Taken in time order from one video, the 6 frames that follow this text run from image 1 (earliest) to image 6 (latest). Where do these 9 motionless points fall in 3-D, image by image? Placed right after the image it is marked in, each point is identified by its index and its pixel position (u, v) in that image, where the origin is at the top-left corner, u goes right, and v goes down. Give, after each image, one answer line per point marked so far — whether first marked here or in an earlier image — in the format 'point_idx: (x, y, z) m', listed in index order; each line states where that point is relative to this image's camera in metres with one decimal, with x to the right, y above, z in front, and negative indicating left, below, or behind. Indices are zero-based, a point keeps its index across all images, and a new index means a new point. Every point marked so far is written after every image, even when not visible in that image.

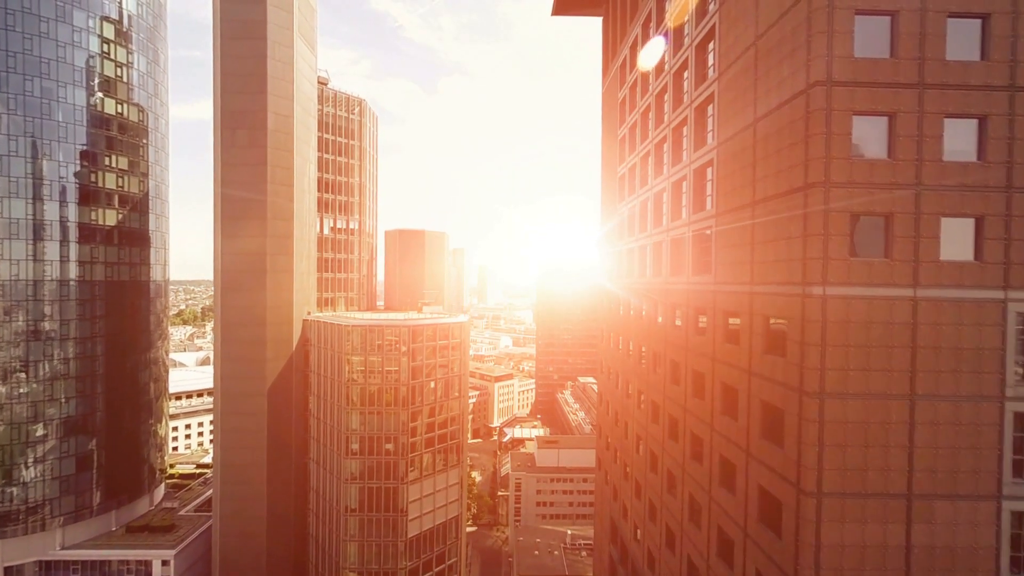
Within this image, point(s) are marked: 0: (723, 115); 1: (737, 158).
0: (+6.0, +4.9, +14.8) m
1: (+6.0, +3.4, +13.8) m
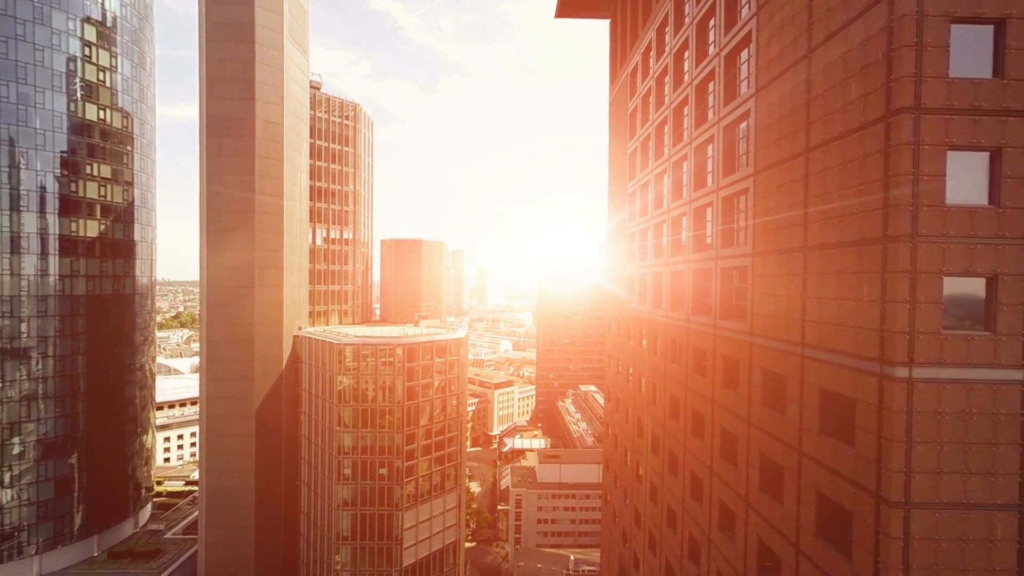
0: (+6.1, +3.6, +12.7) m
1: (+6.0, +2.1, +11.6) m
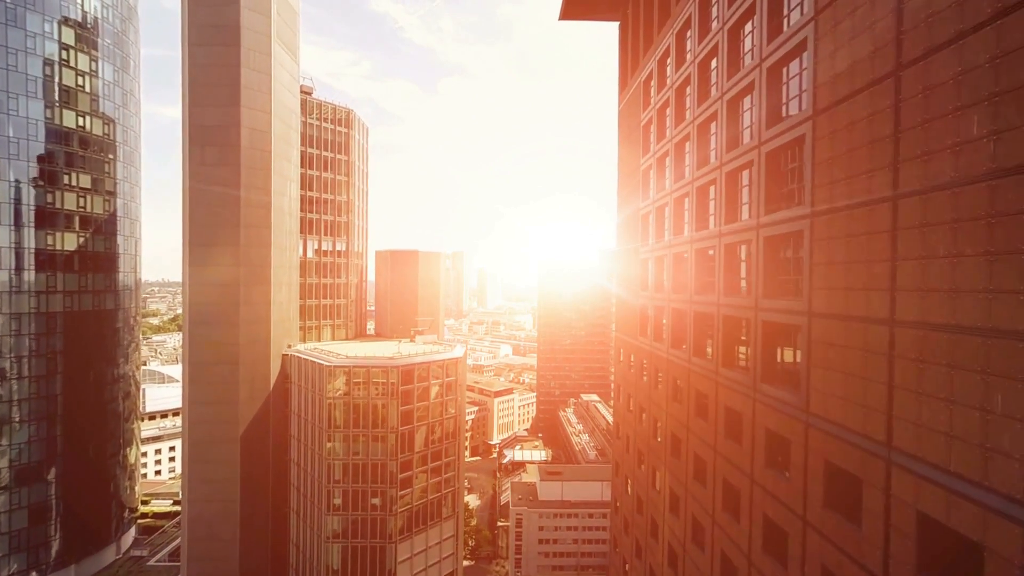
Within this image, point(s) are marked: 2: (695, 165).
0: (+6.1, +2.3, +10.3) m
1: (+6.1, +0.8, +9.2) m
2: (+6.2, +4.1, +17.6) m
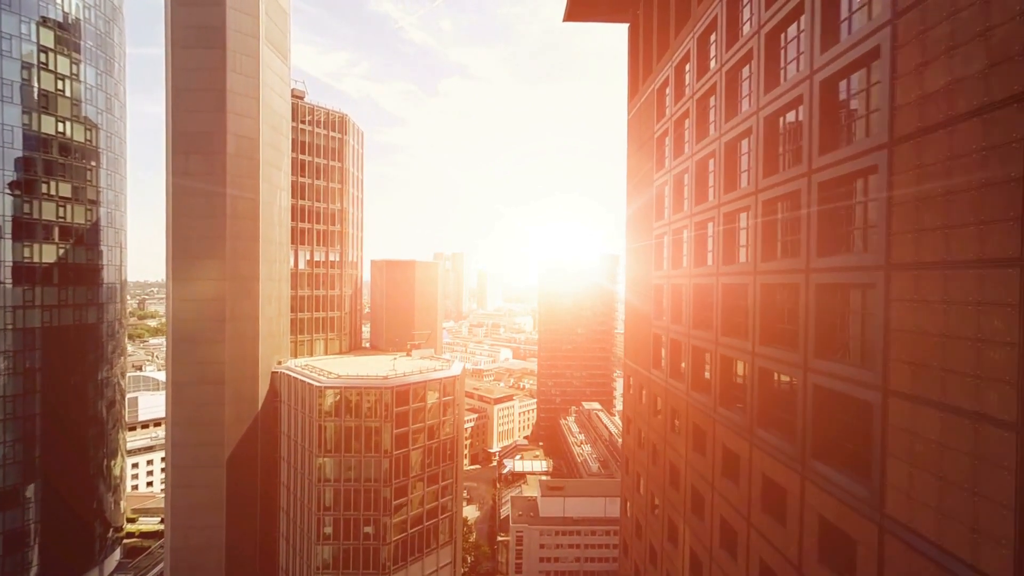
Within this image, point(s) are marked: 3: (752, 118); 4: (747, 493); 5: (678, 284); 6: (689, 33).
0: (+6.1, +1.1, +8.2) m
1: (+6.1, -0.4, +7.1) m
2: (+6.2, +3.0, +15.5) m
3: (+6.2, +4.4, +13.6) m
4: (+6.1, -5.3, +13.5) m
5: (+6.3, +0.2, +19.6) m
6: (+6.1, +8.8, +17.9) m
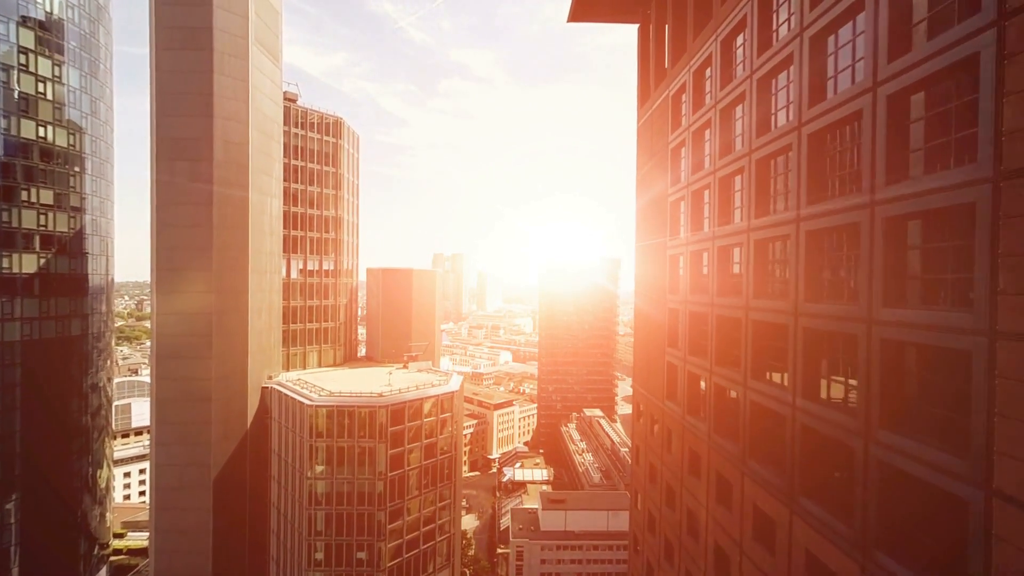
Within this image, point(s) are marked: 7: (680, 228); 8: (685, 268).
0: (+6.2, +0.2, +6.4) m
1: (+6.2, -1.3, +5.3) m
2: (+6.3, +2.1, +13.7) m
3: (+6.3, +3.5, +11.8) m
4: (+6.1, -6.2, +11.7) m
5: (+6.3, -0.7, +17.8) m
6: (+6.2, +7.9, +16.2) m
7: (+6.3, +2.4, +19.7) m
8: (+6.3, +0.8, +19.0) m
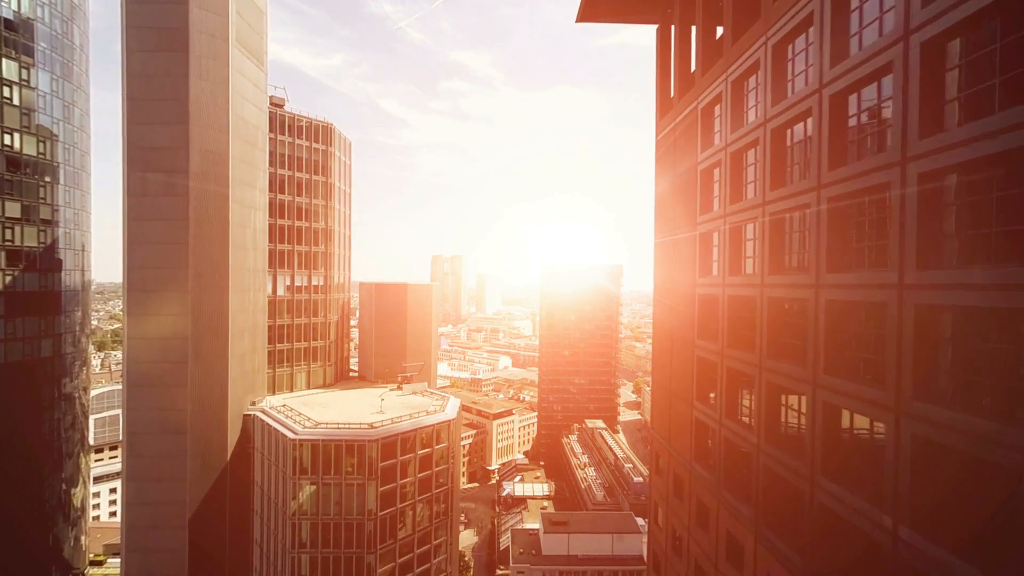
0: (+6.3, -1.3, +3.6) m
1: (+6.3, -2.7, +2.5) m
2: (+6.4, +0.6, +10.9) m
3: (+6.4, +2.1, +9.0) m
4: (+6.2, -7.7, +8.9) m
5: (+6.4, -2.2, +15.0) m
6: (+6.3, +6.5, +13.3) m
7: (+6.4, +0.9, +16.9) m
8: (+6.4, -0.7, +16.2) m
